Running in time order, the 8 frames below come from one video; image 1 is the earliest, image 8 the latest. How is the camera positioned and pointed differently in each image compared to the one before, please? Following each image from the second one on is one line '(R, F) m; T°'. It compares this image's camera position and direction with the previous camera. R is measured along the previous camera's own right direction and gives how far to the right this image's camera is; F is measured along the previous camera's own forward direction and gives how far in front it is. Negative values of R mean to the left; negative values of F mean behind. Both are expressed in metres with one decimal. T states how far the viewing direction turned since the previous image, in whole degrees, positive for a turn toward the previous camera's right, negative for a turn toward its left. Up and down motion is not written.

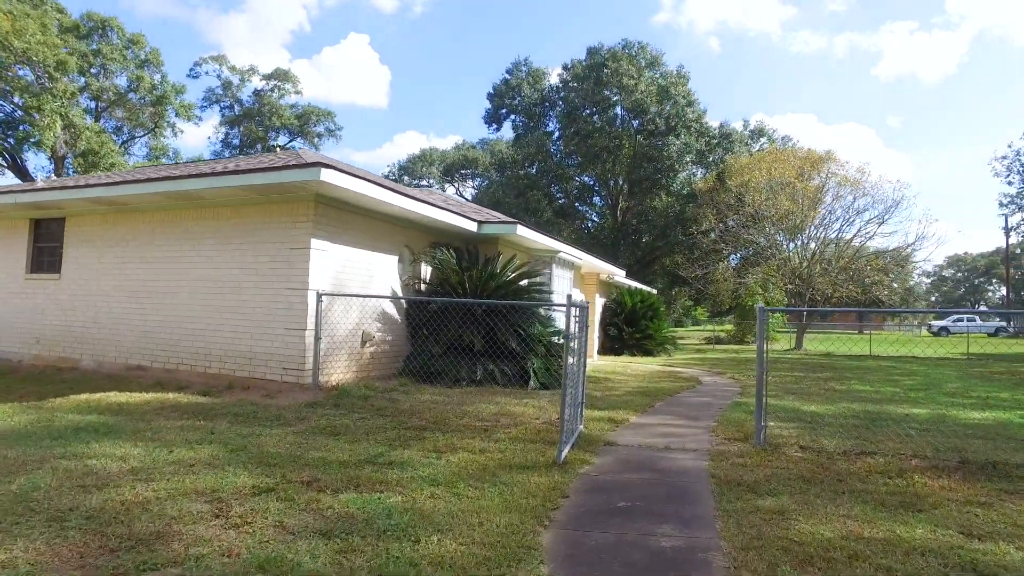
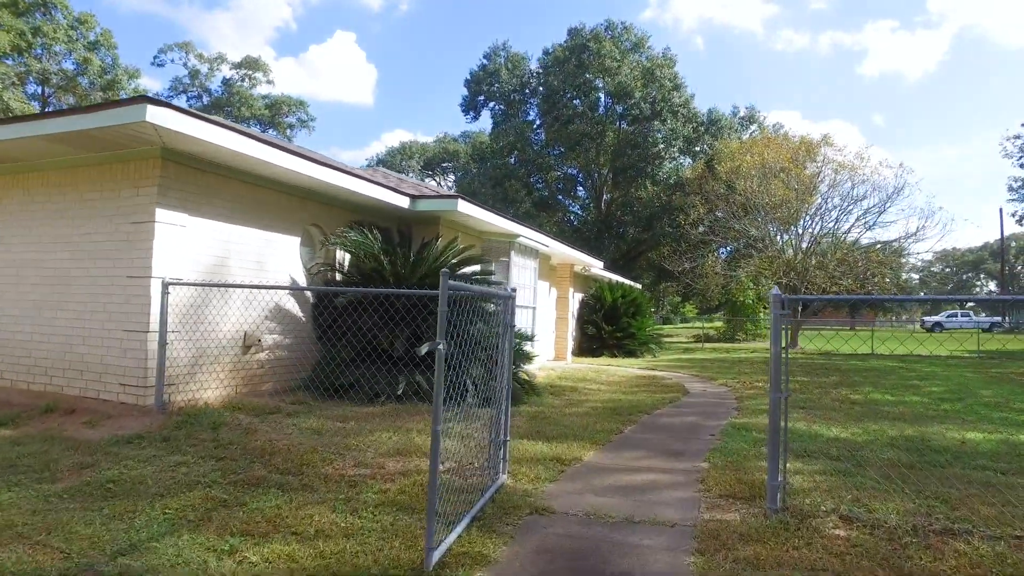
(+0.6, +2.2) m; +1°
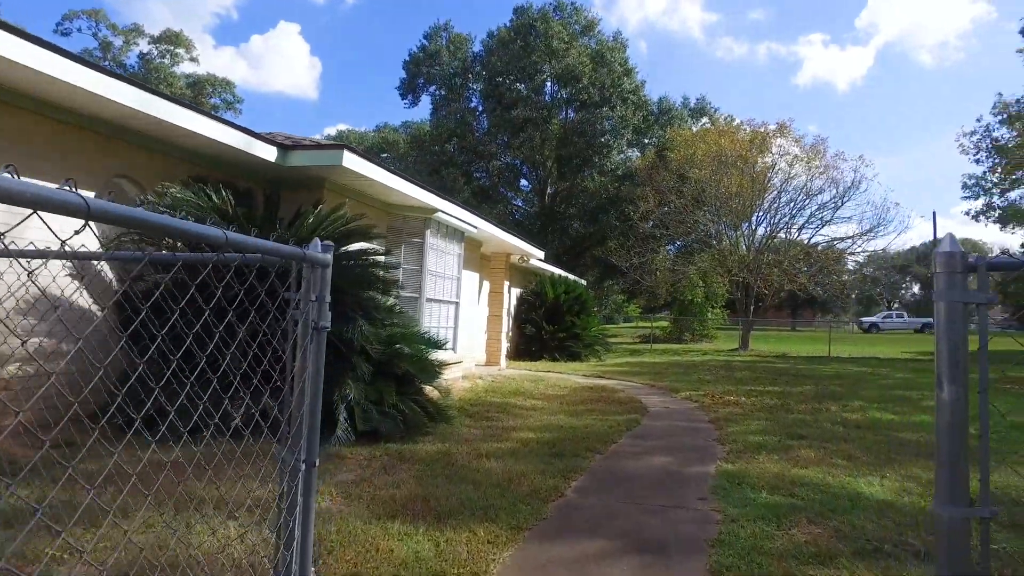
(+0.4, +2.4) m; +5°
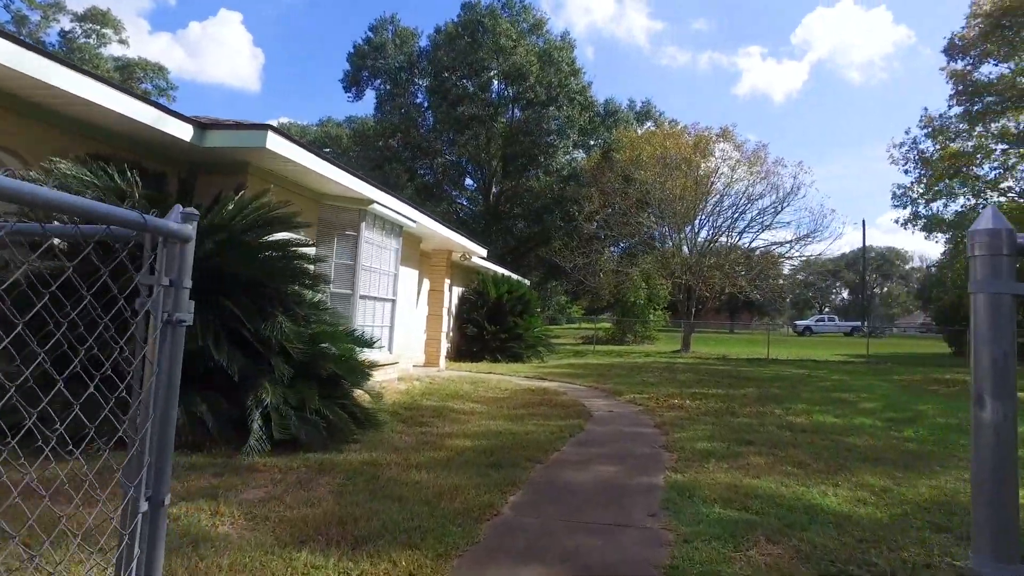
(+0.1, +0.4) m; +5°
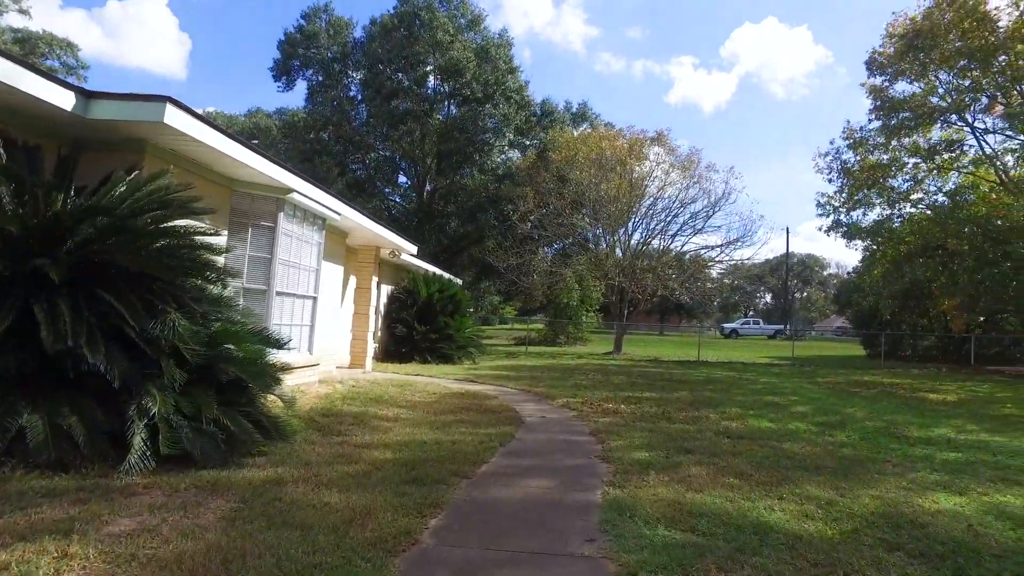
(0.0, +0.4) m; +6°
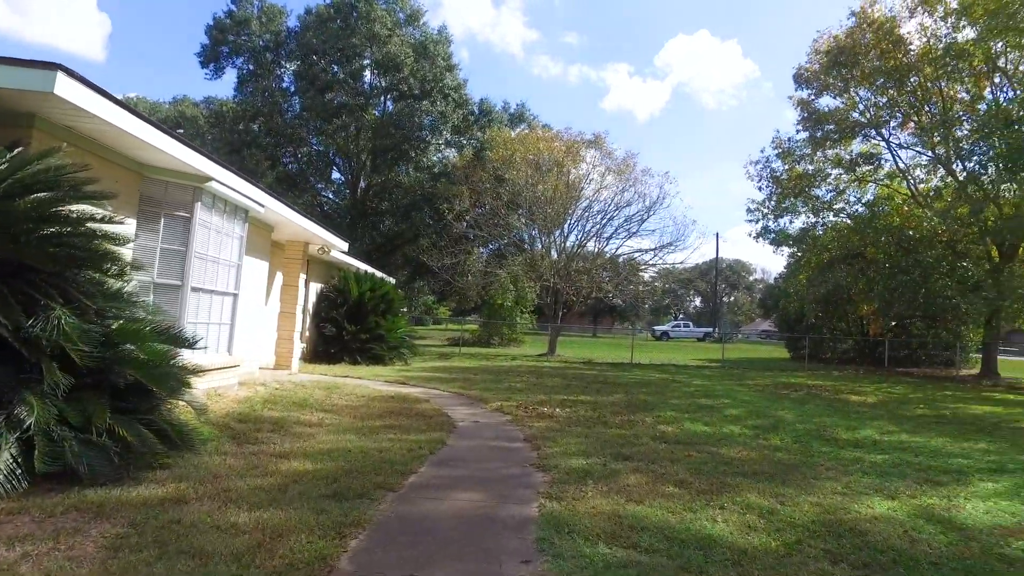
(0.0, +0.3) m; +5°
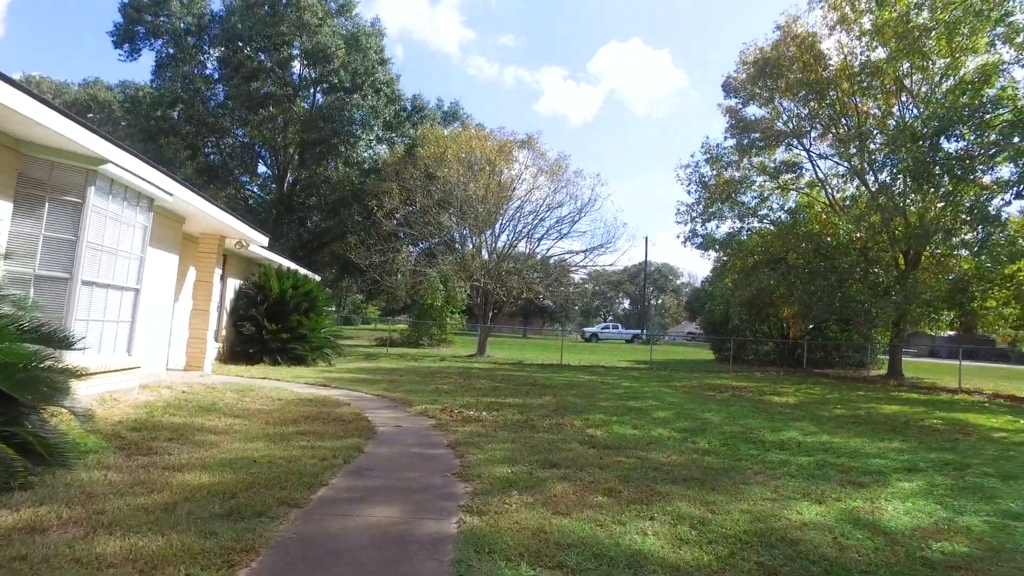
(+0.1, +0.3) m; +6°
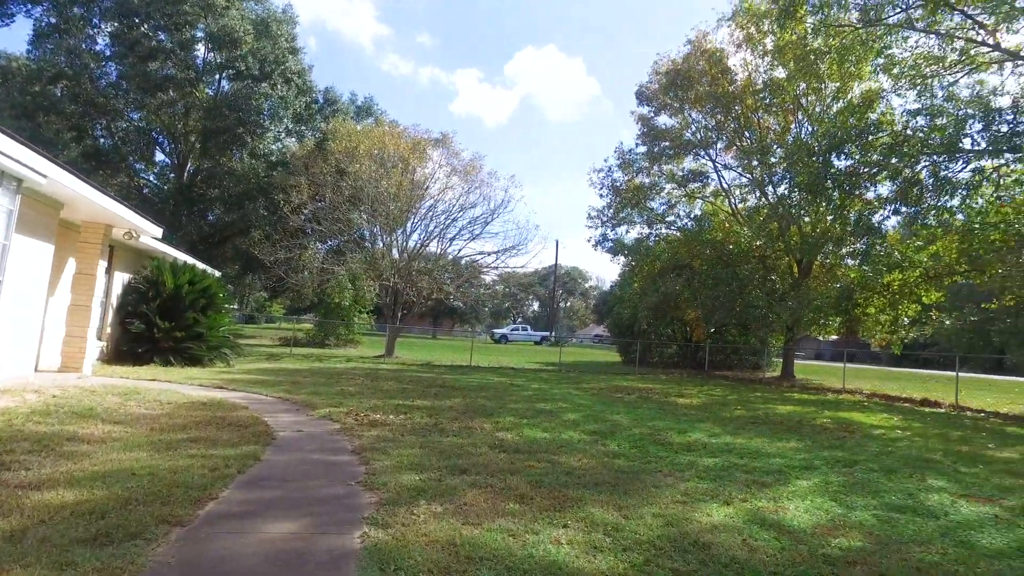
(0.0, +0.2) m; +7°
